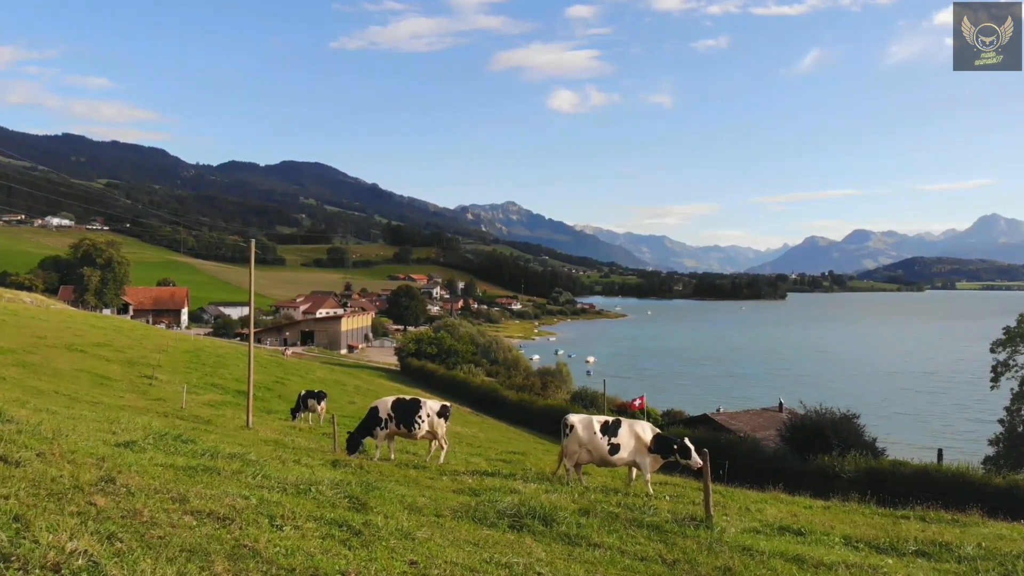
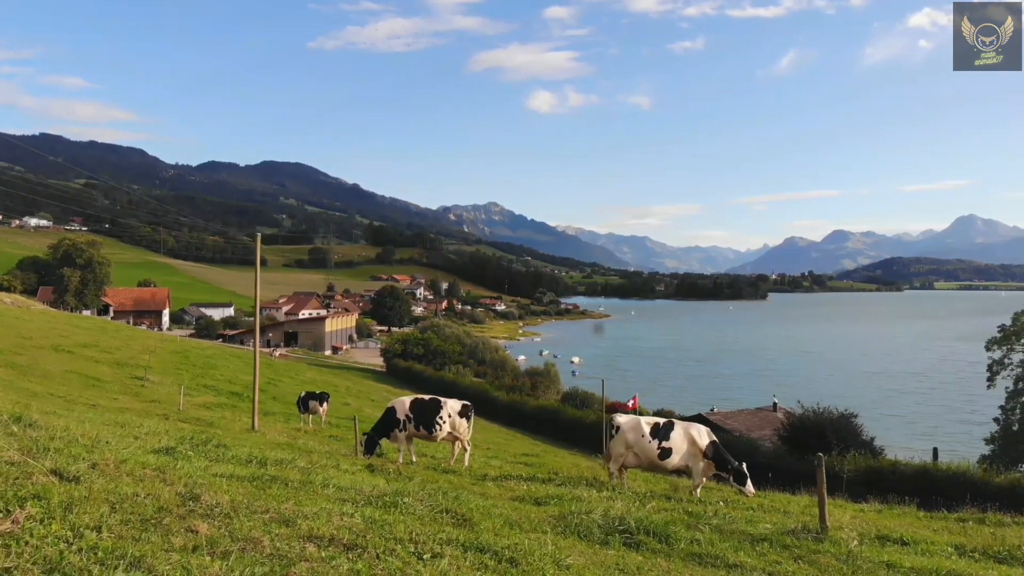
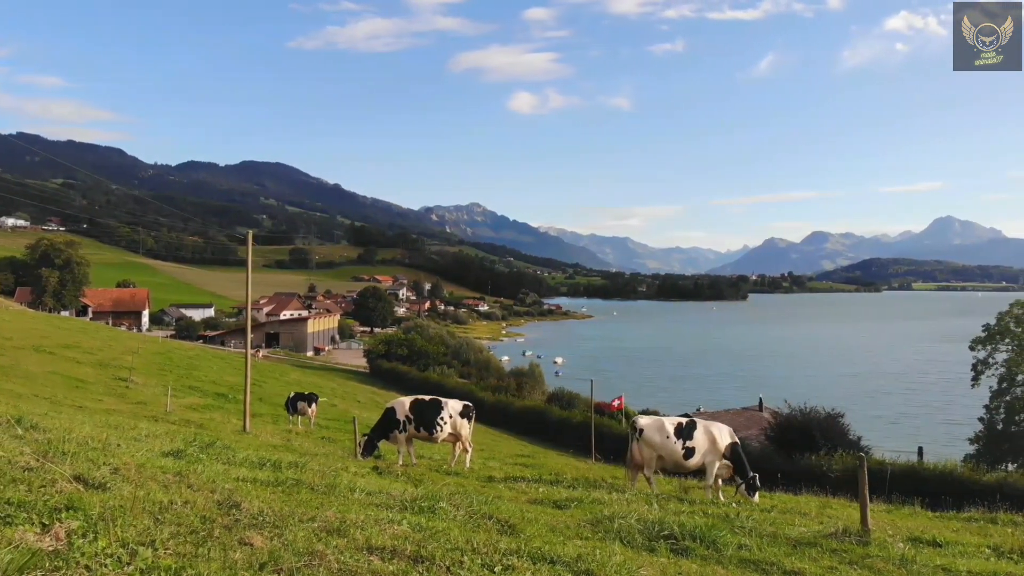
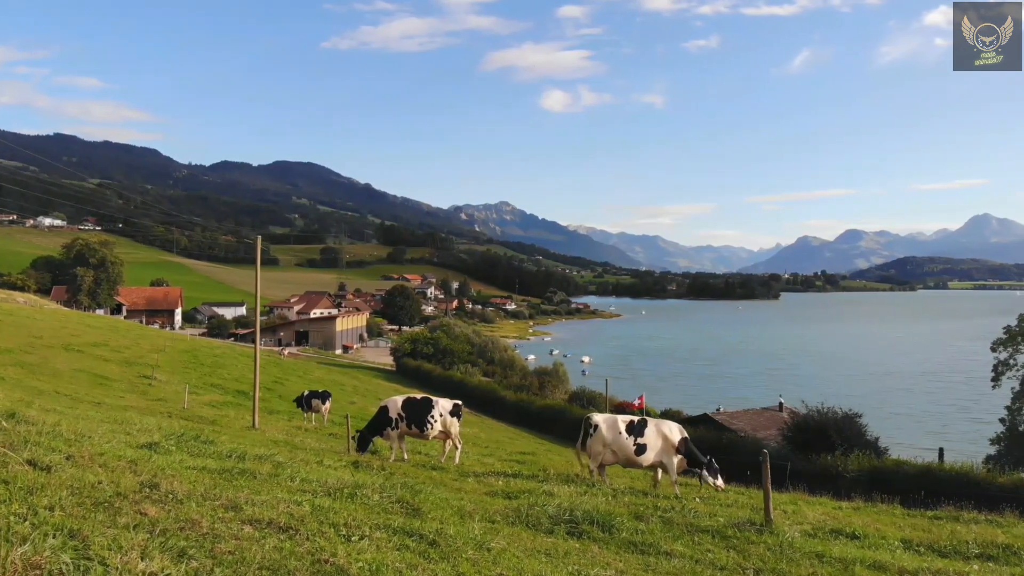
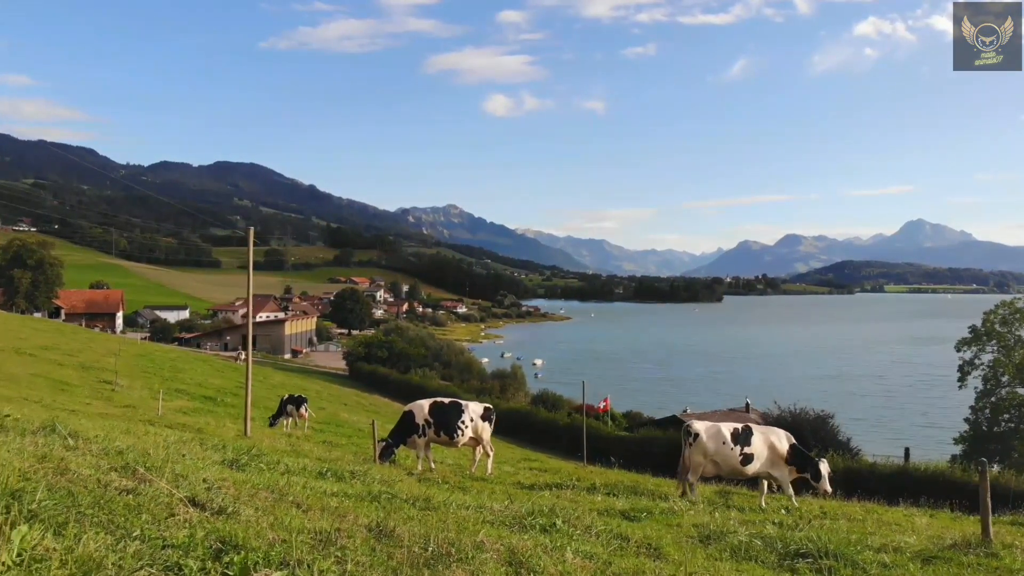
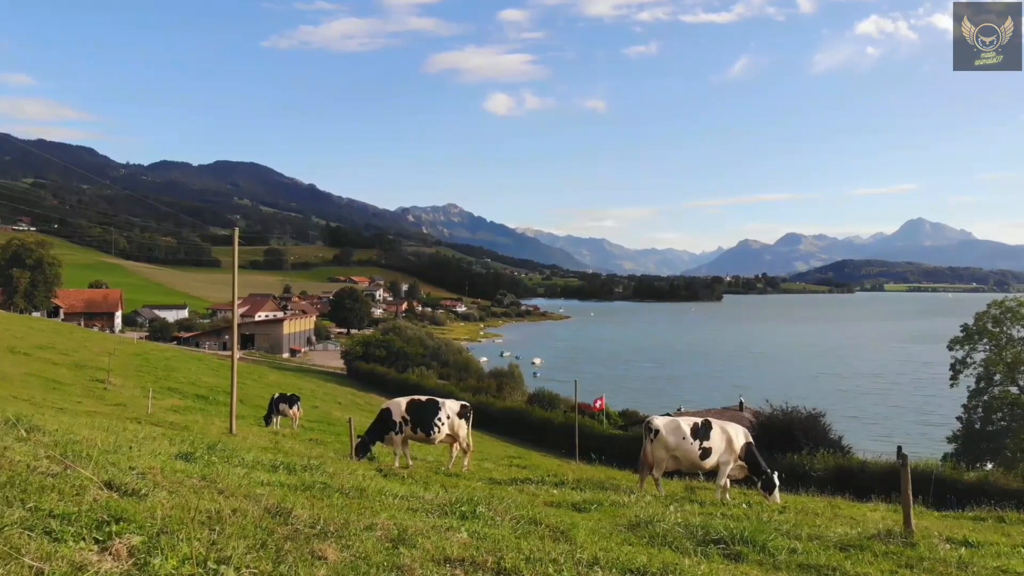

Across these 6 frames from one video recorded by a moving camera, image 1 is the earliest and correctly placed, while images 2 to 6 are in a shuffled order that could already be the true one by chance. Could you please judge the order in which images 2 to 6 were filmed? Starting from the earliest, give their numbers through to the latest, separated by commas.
4, 2, 3, 6, 5
